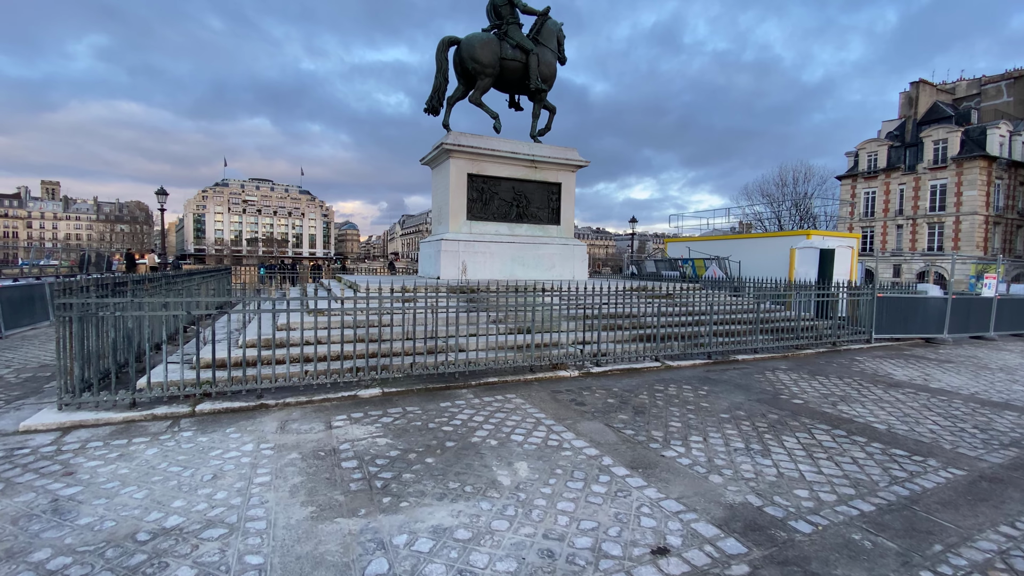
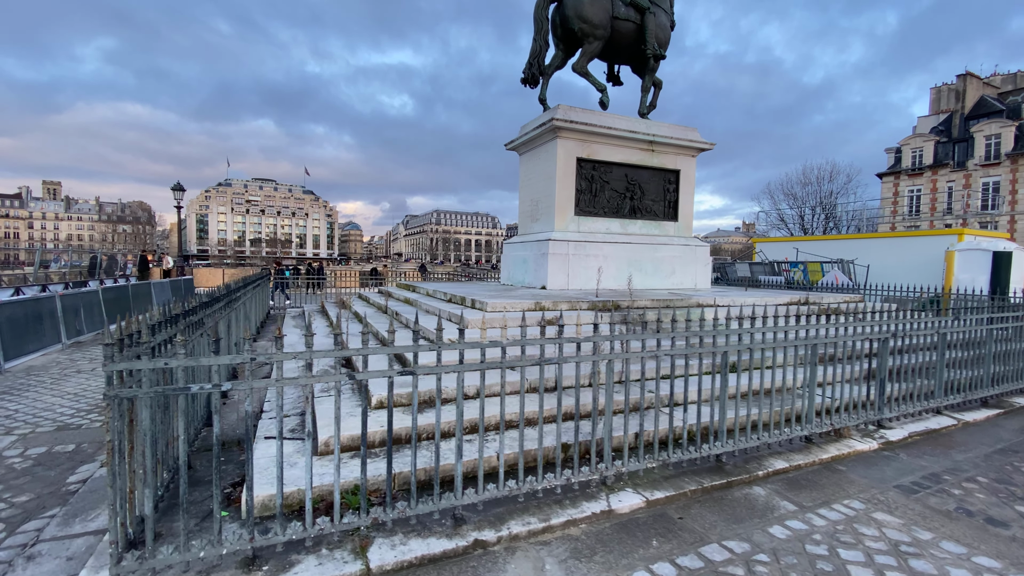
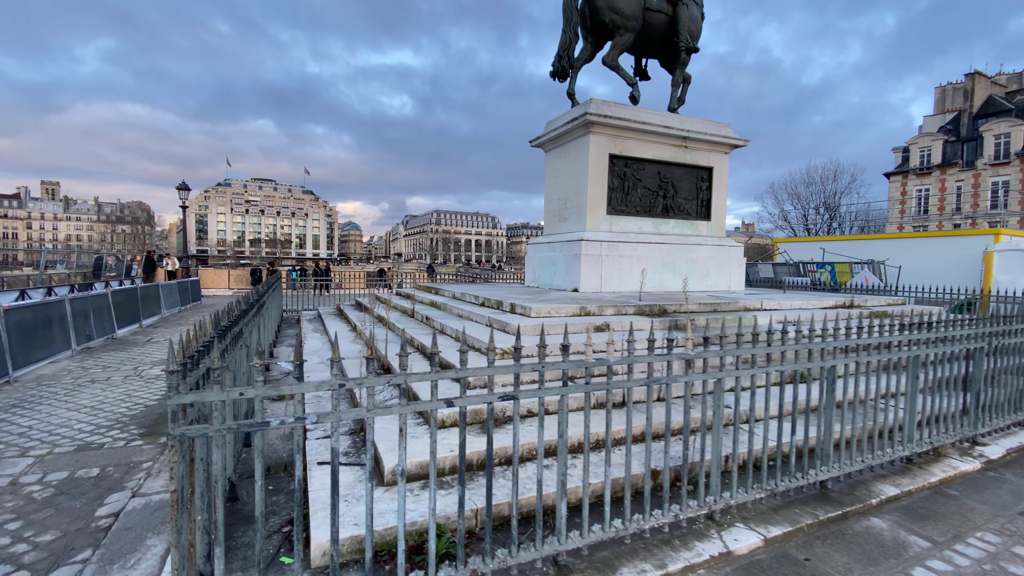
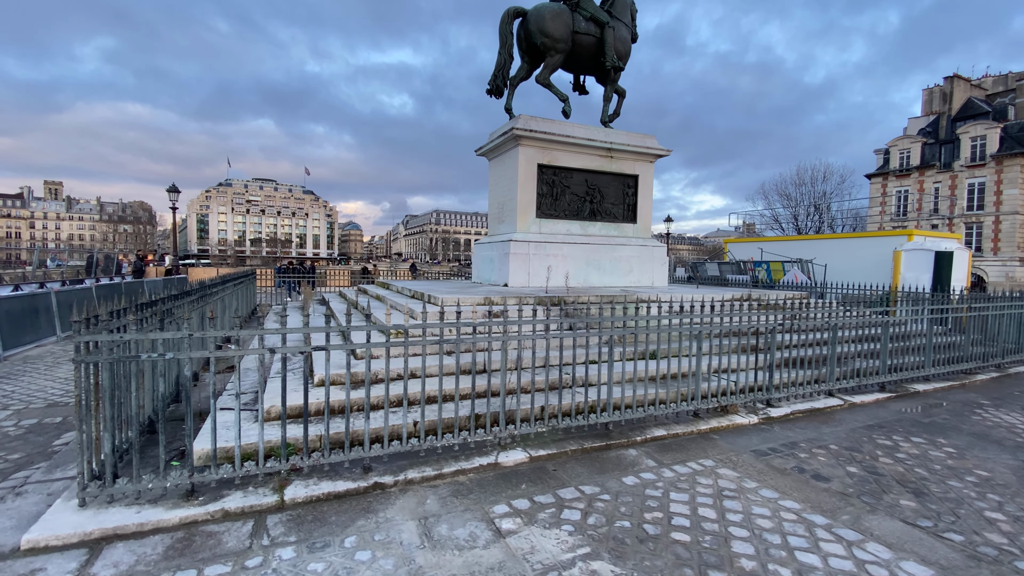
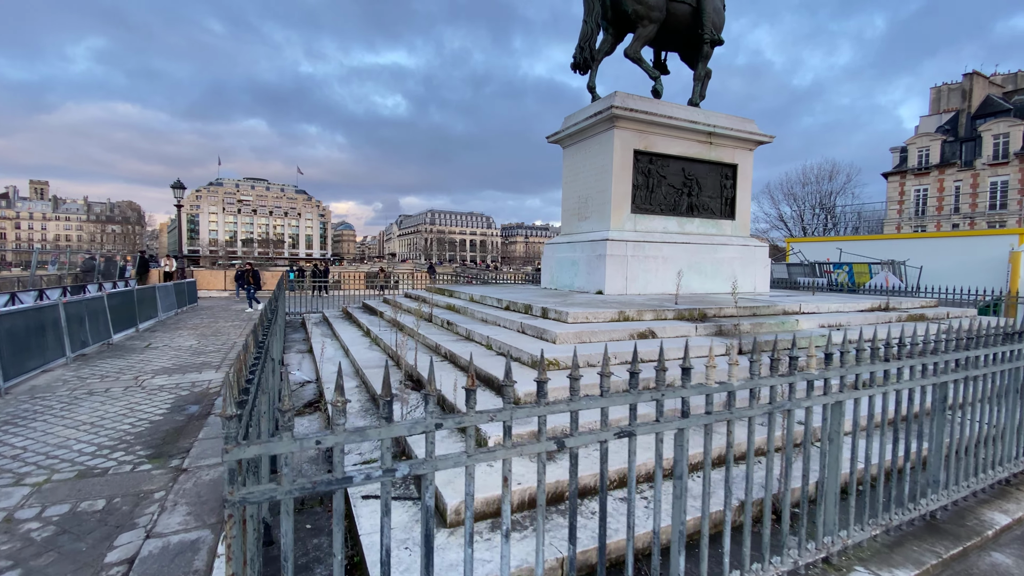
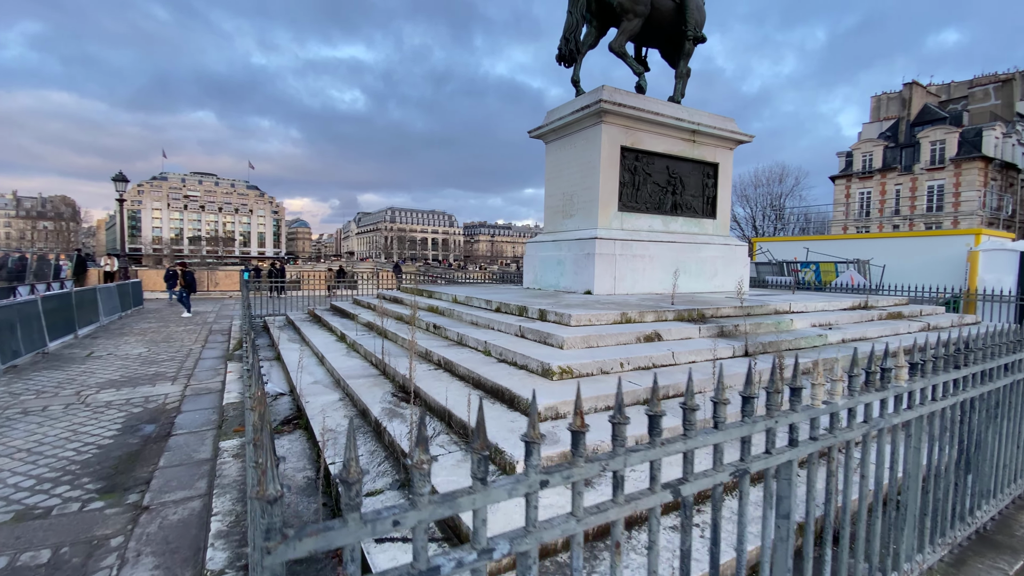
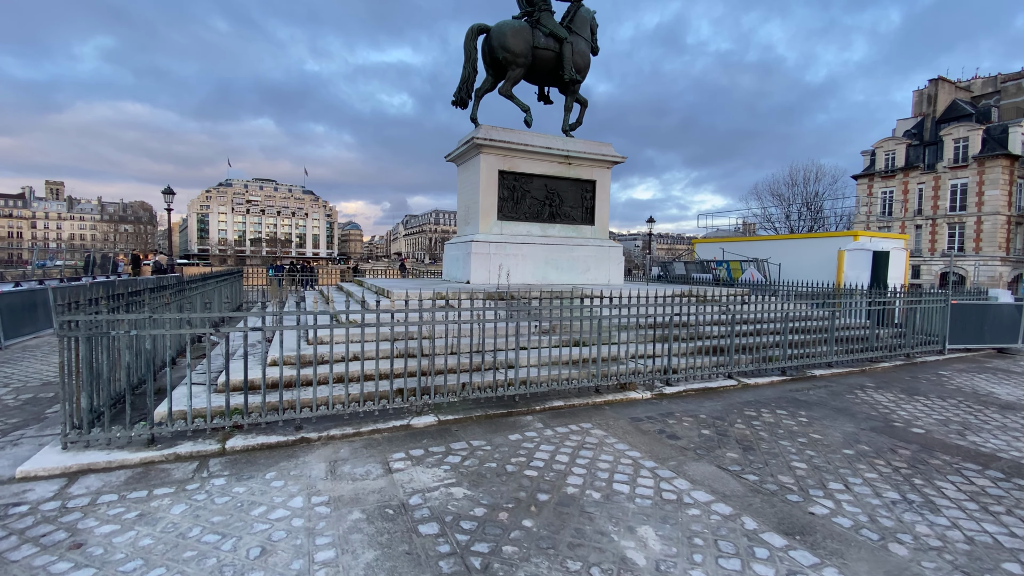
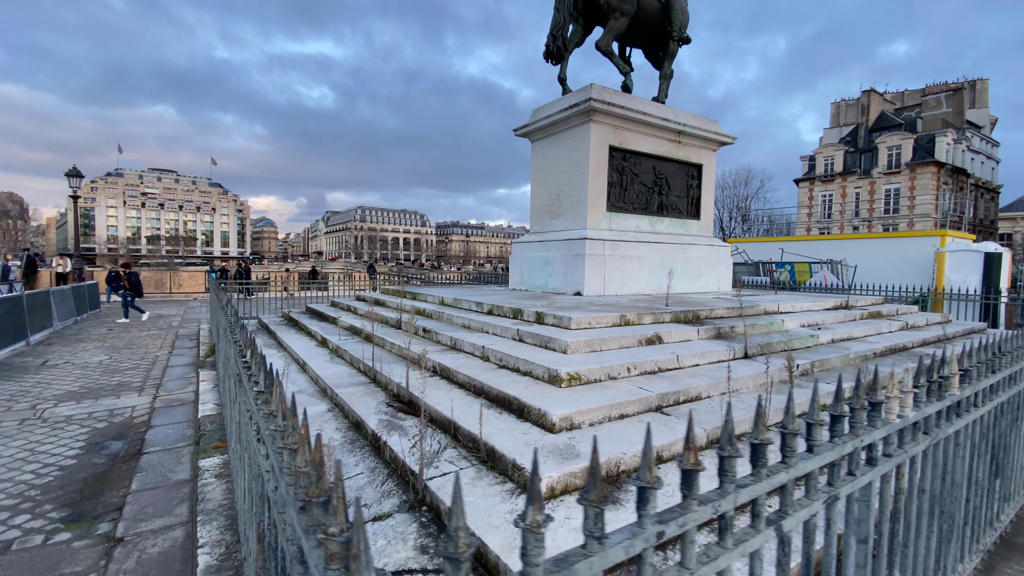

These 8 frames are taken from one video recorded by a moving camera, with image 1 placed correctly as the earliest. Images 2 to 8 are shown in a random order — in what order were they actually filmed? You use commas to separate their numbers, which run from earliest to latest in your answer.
7, 4, 2, 3, 5, 6, 8
